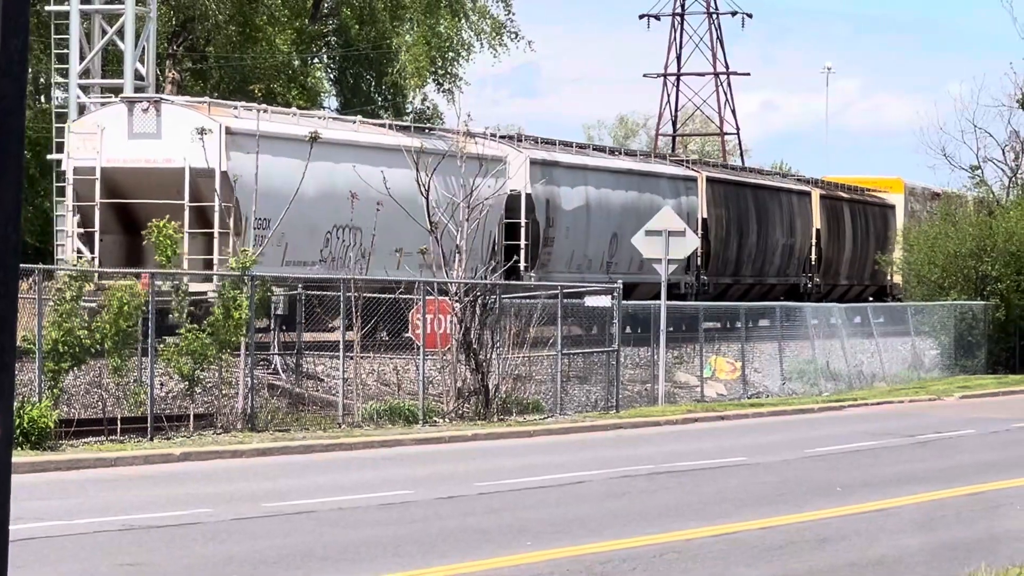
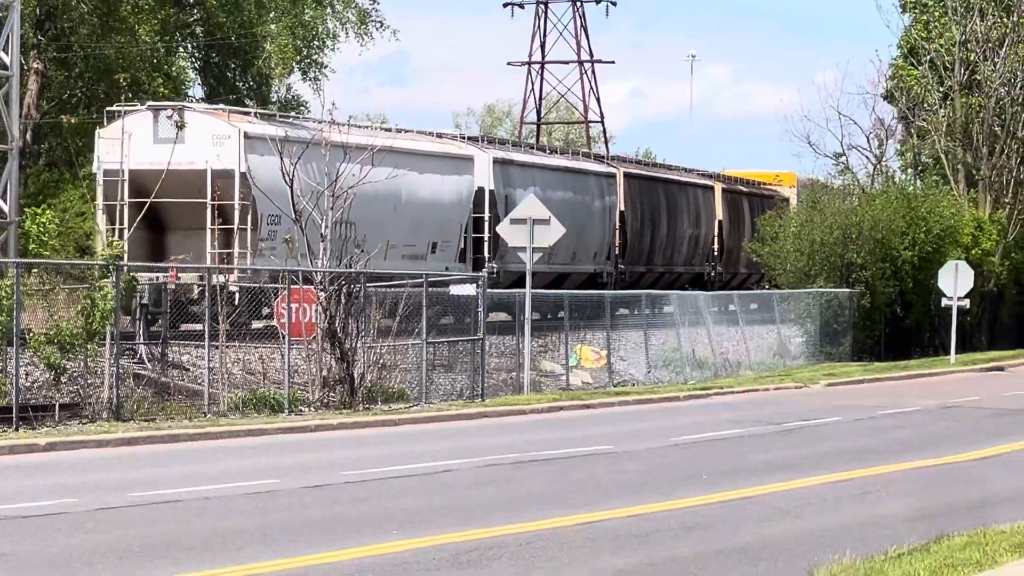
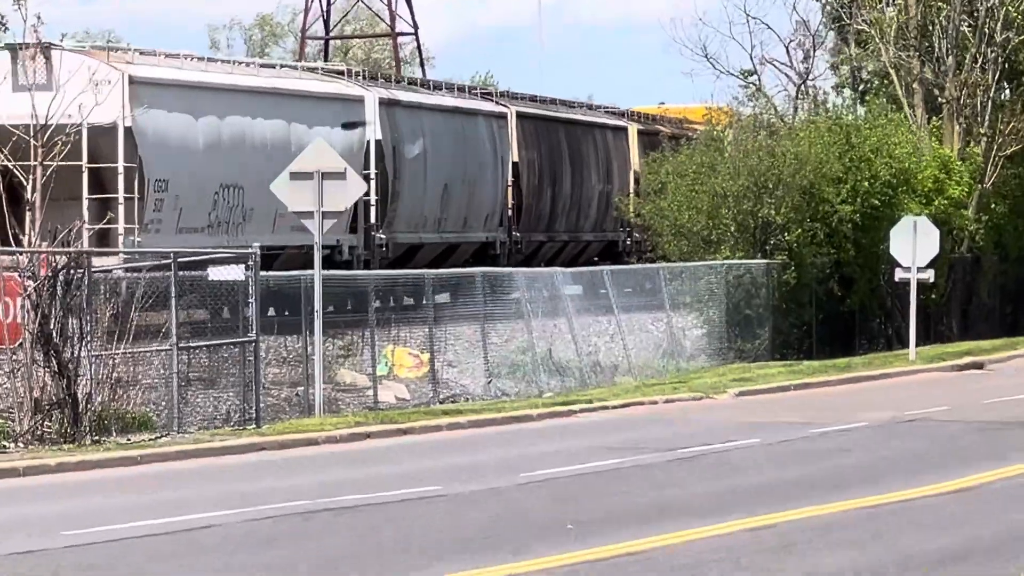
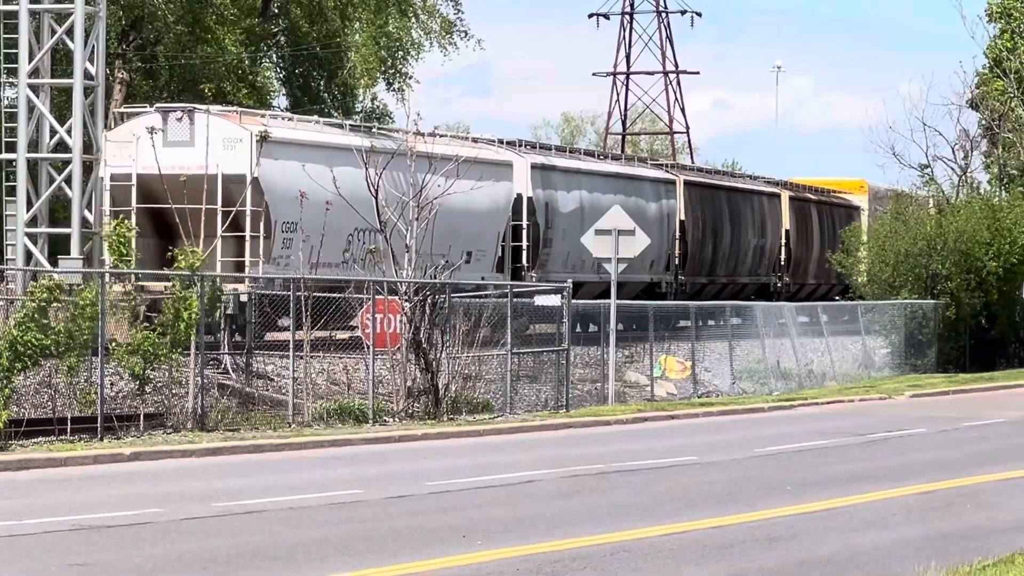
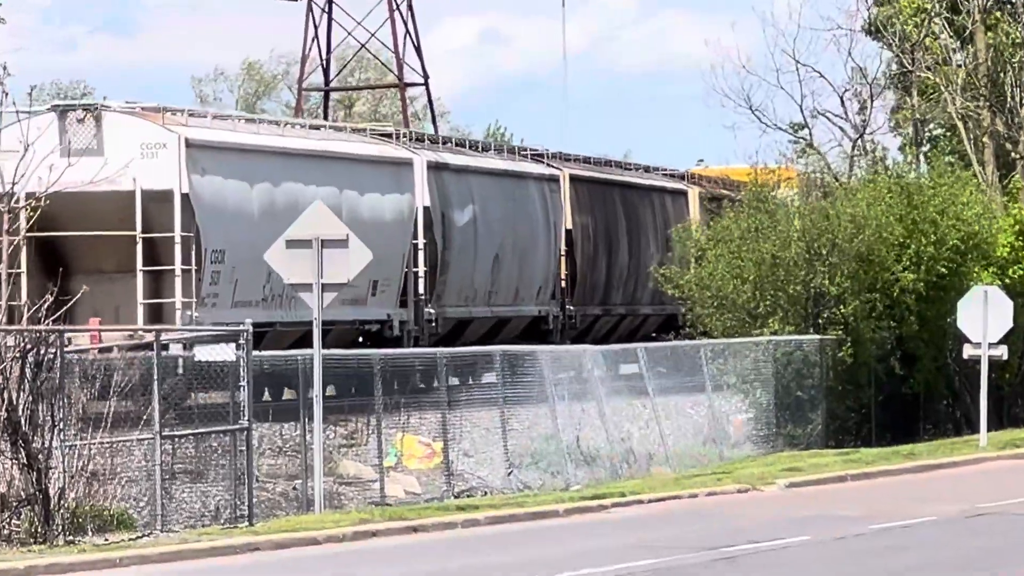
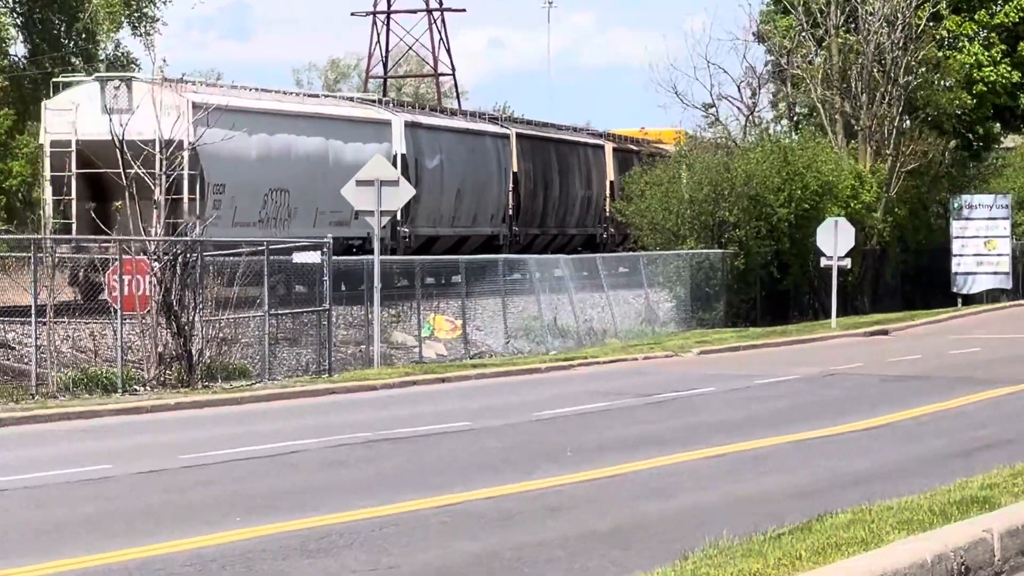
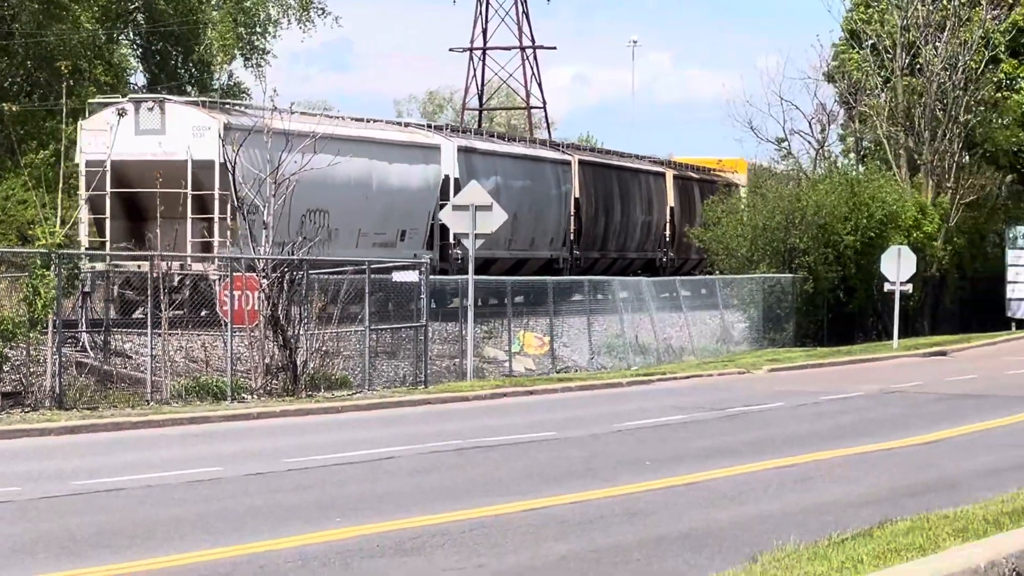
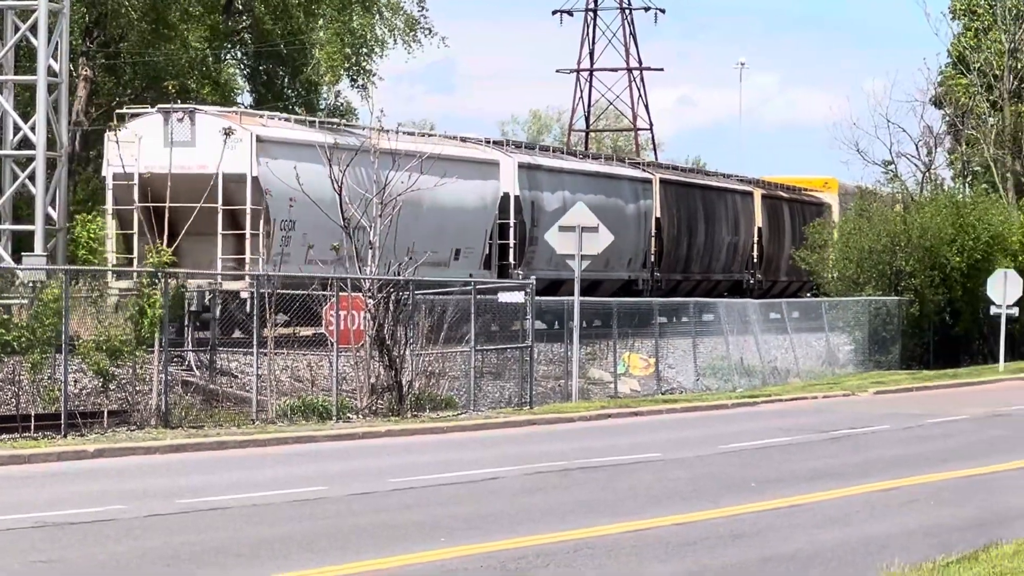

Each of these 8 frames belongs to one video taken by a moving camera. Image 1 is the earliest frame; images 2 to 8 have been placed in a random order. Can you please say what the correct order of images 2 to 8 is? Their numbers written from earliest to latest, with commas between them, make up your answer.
4, 8, 2, 7, 6, 3, 5
